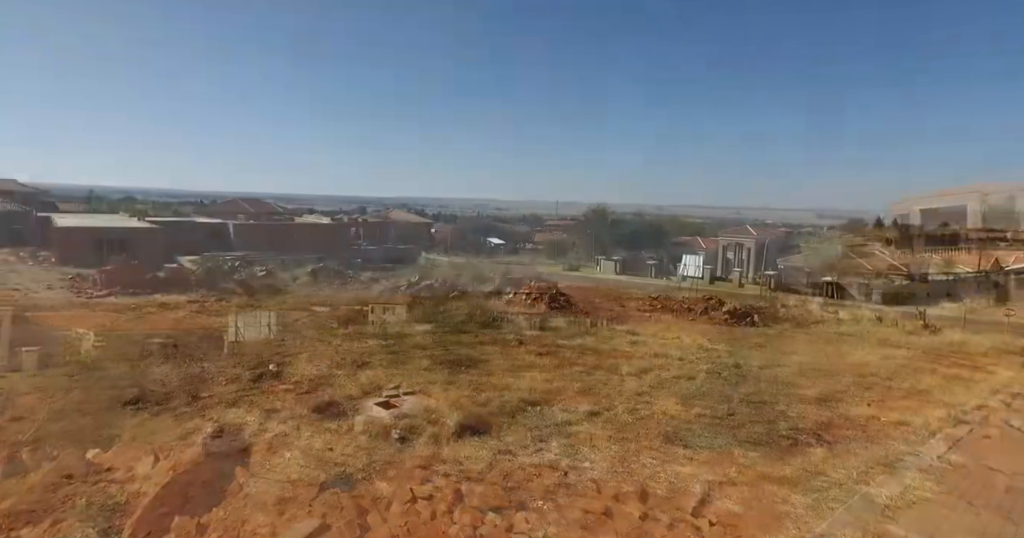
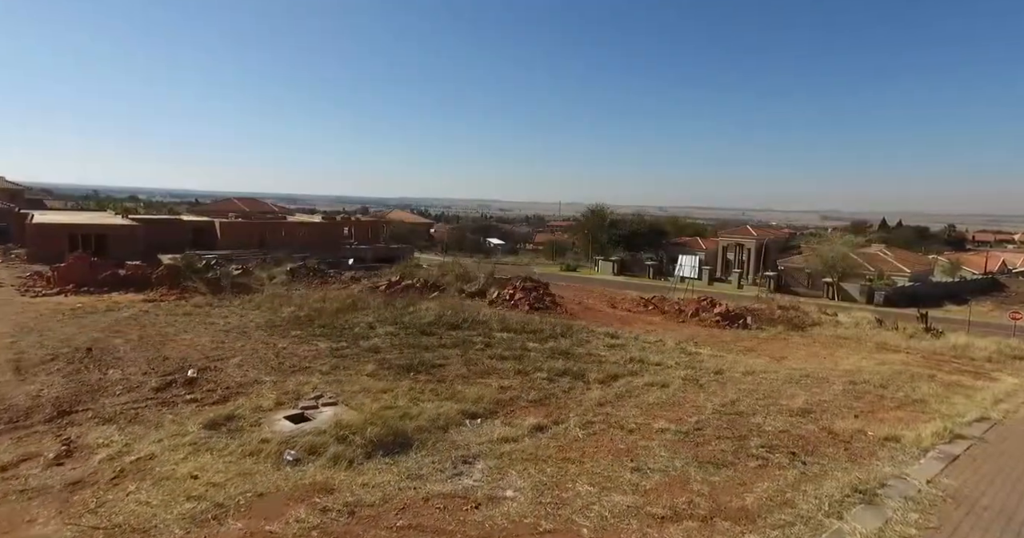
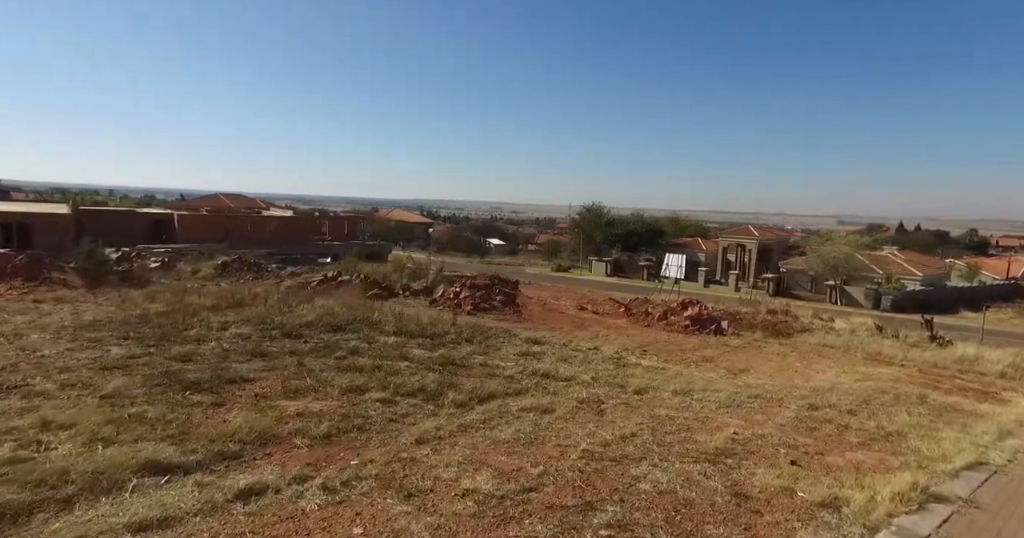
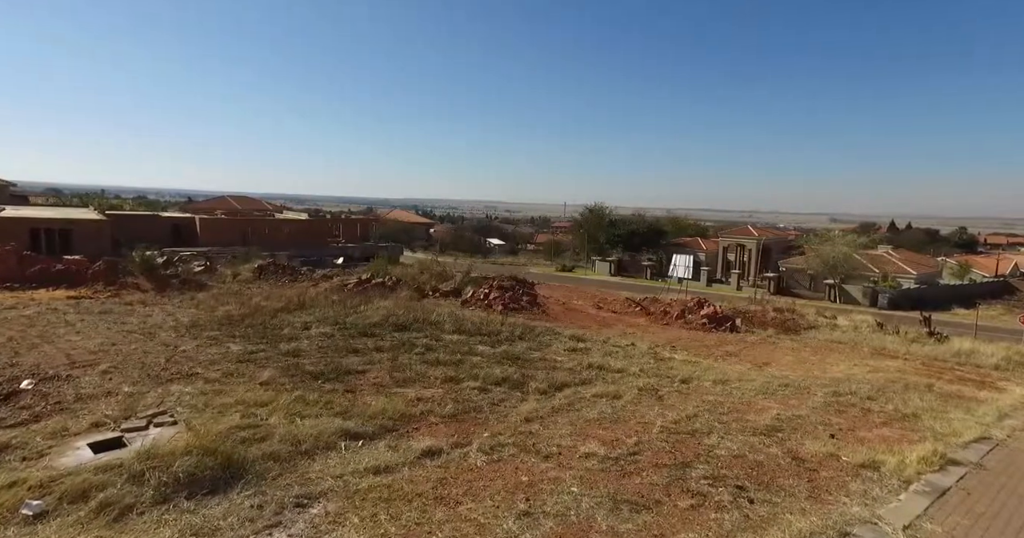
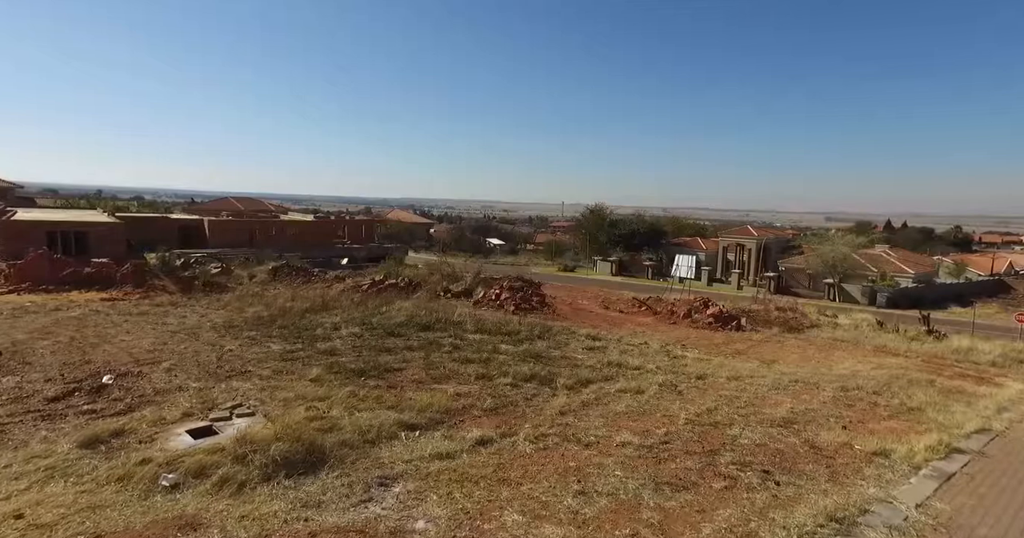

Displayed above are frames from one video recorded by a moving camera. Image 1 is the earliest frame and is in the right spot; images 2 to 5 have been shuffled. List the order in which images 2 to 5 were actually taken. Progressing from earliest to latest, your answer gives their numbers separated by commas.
2, 5, 4, 3
